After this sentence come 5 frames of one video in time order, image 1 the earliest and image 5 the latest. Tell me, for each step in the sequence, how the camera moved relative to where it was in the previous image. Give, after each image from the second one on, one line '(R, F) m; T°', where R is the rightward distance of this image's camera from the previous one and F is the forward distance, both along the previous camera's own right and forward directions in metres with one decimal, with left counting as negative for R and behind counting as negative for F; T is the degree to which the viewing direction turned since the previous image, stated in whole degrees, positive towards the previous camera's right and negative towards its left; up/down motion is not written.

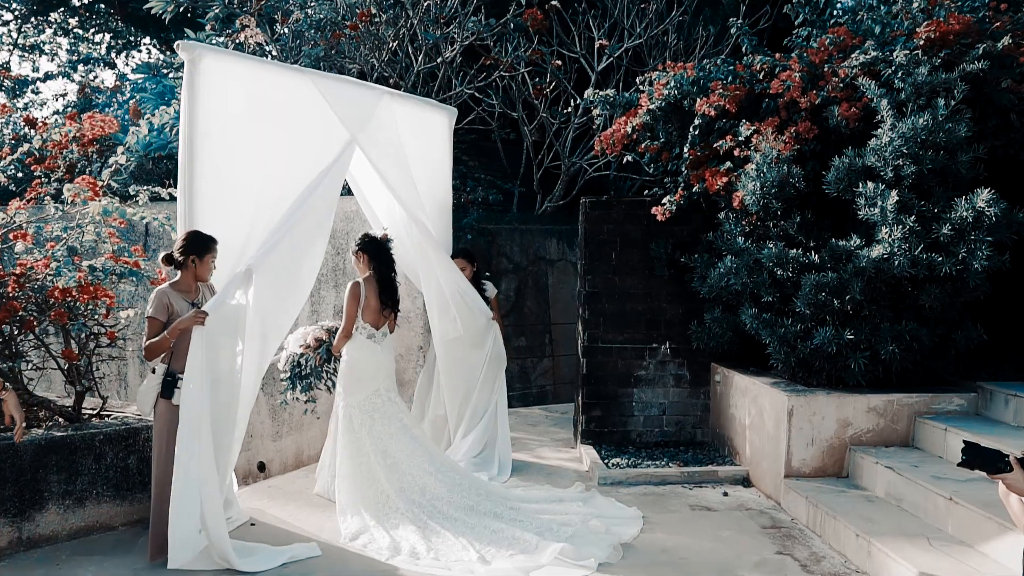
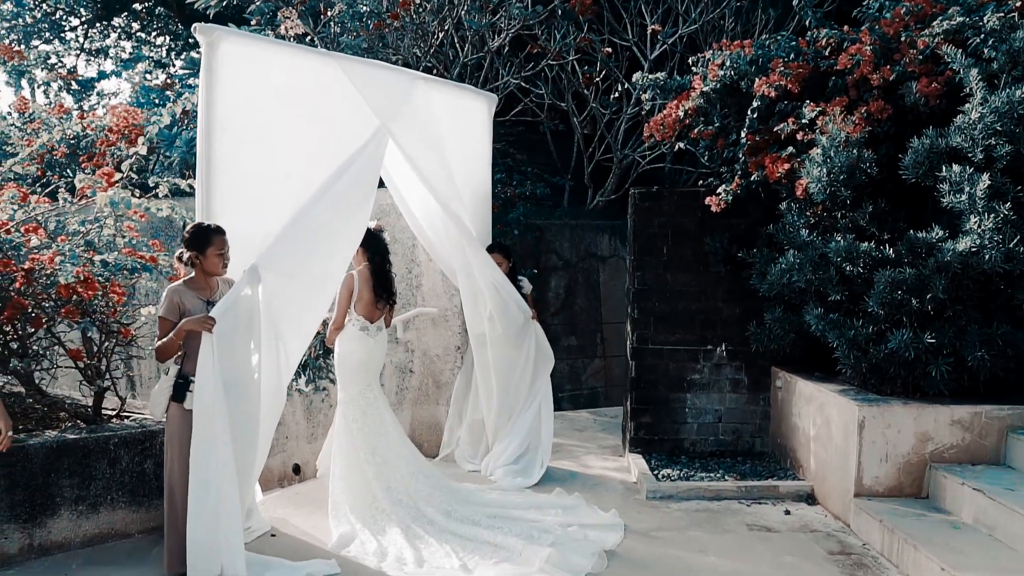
(+0.1, +0.3) m; -4°
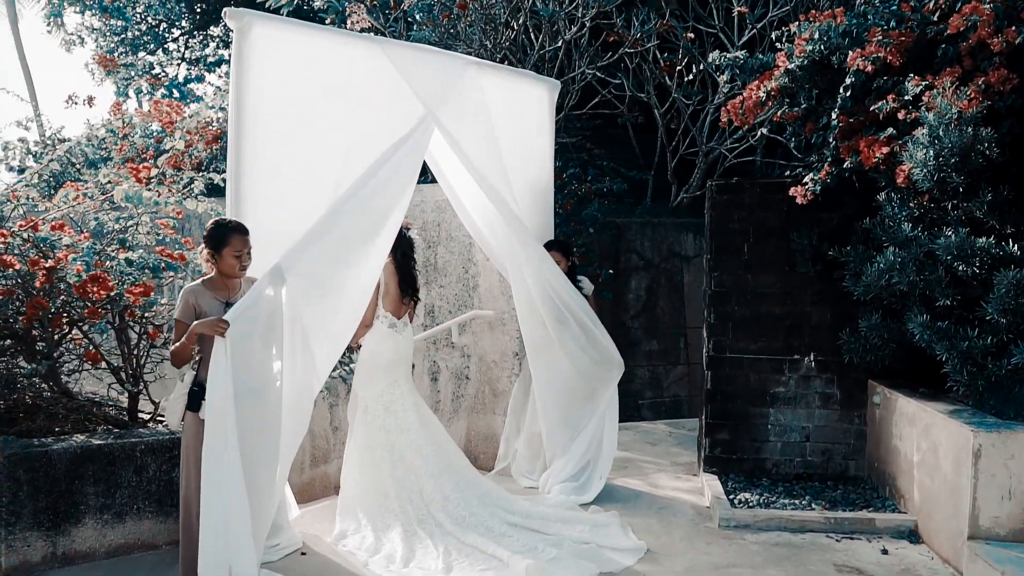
(+0.2, +0.4) m; -7°
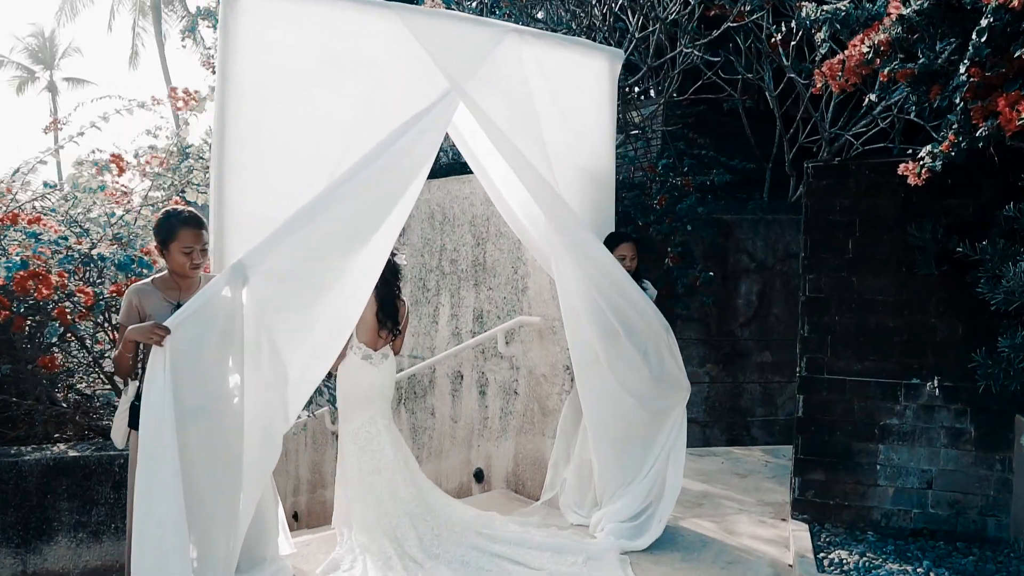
(+0.5, +0.7) m; -10°
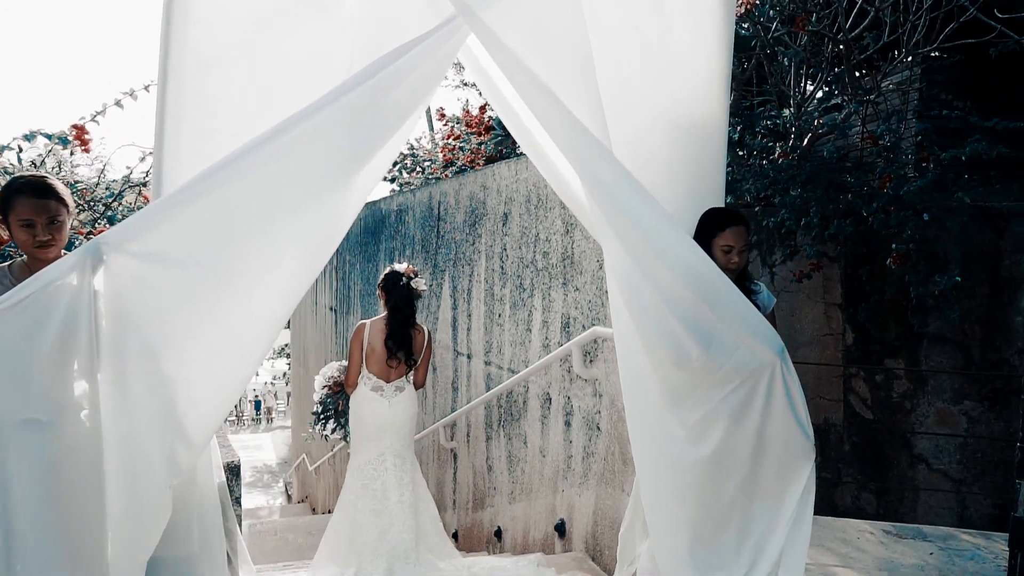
(+0.8, +1.2) m; -21°
